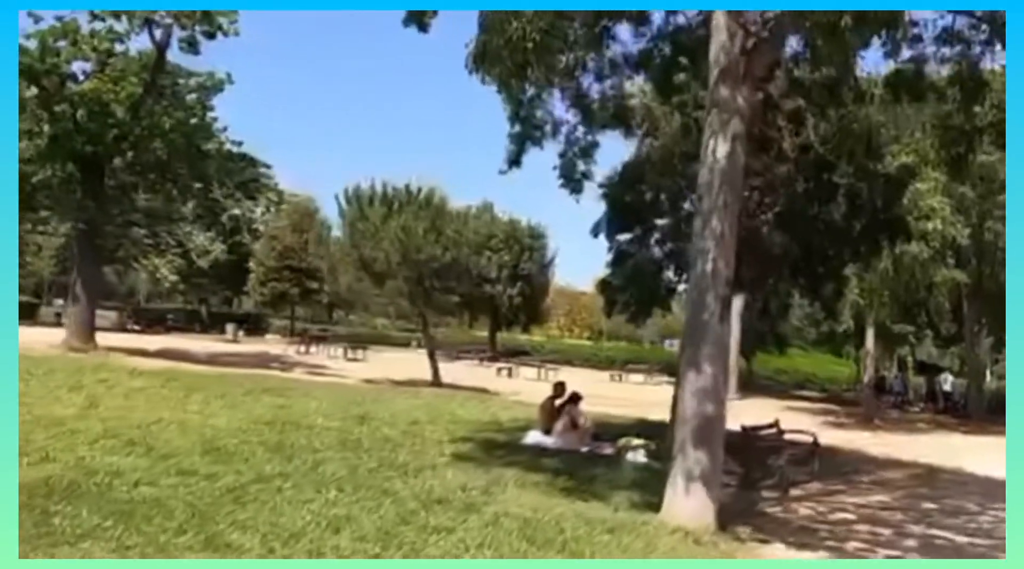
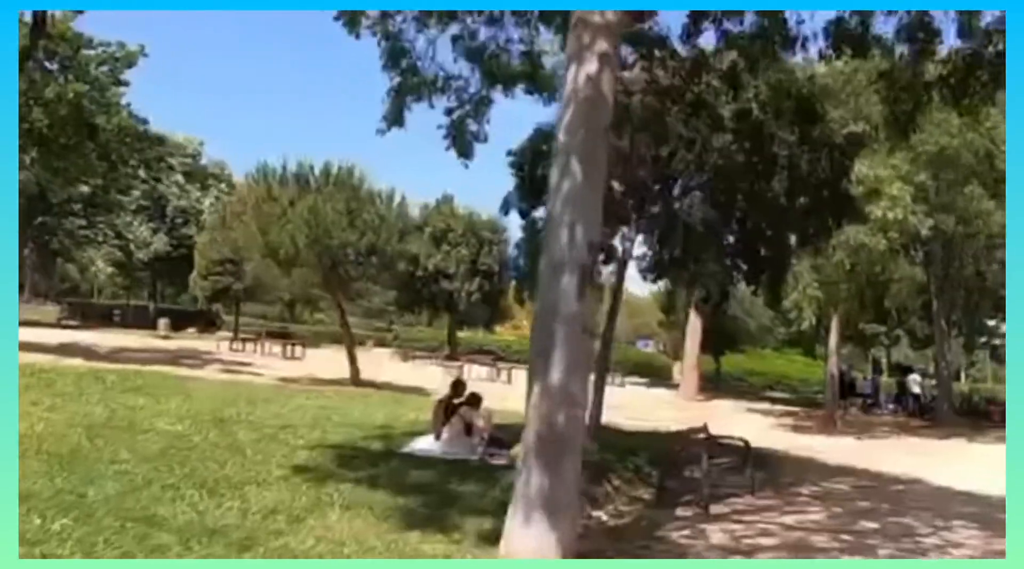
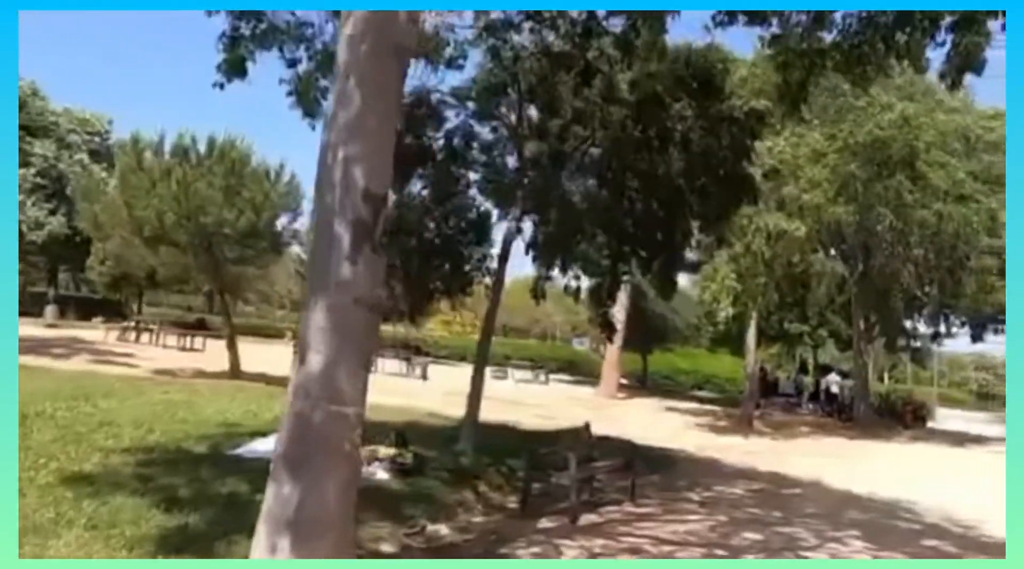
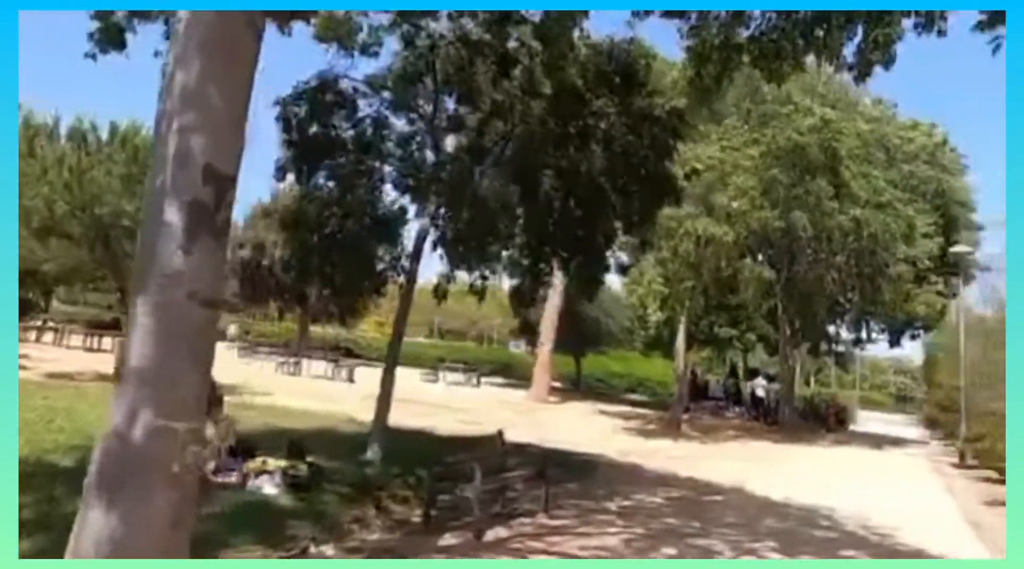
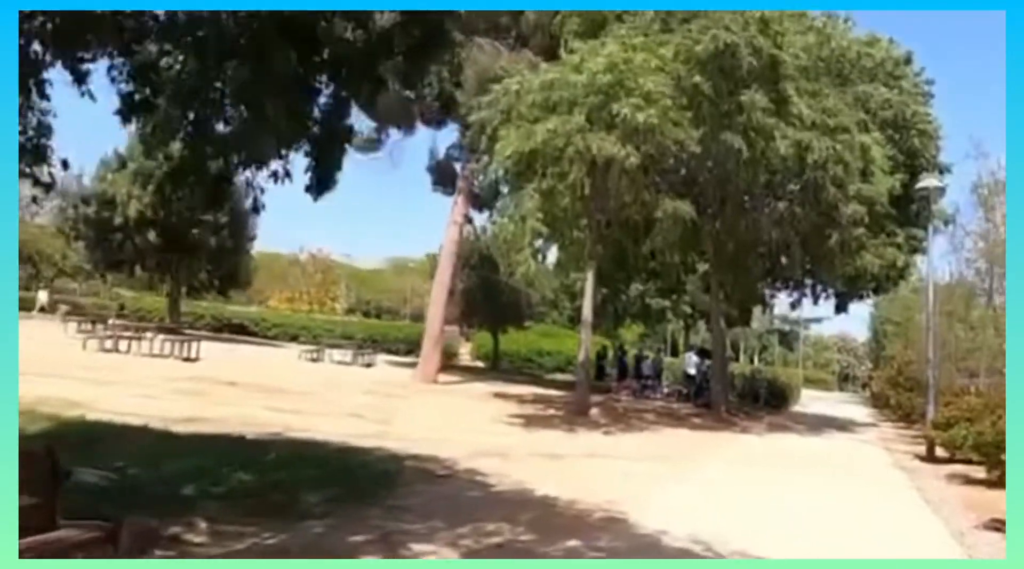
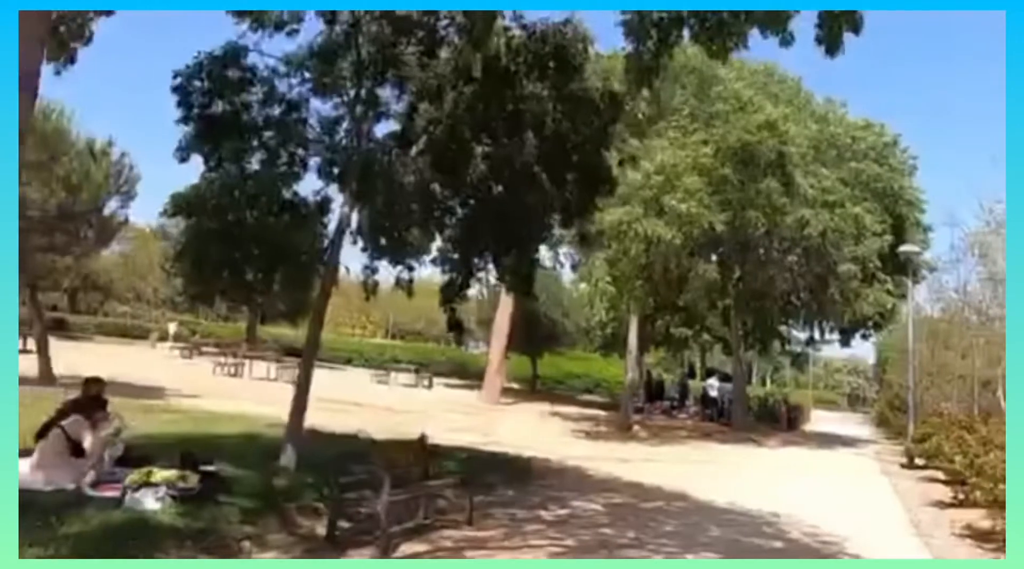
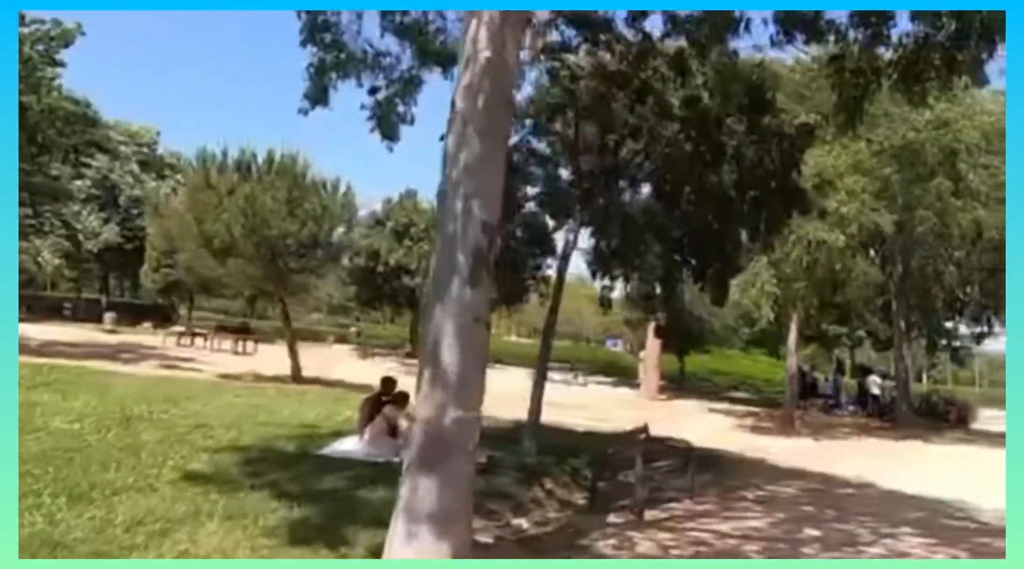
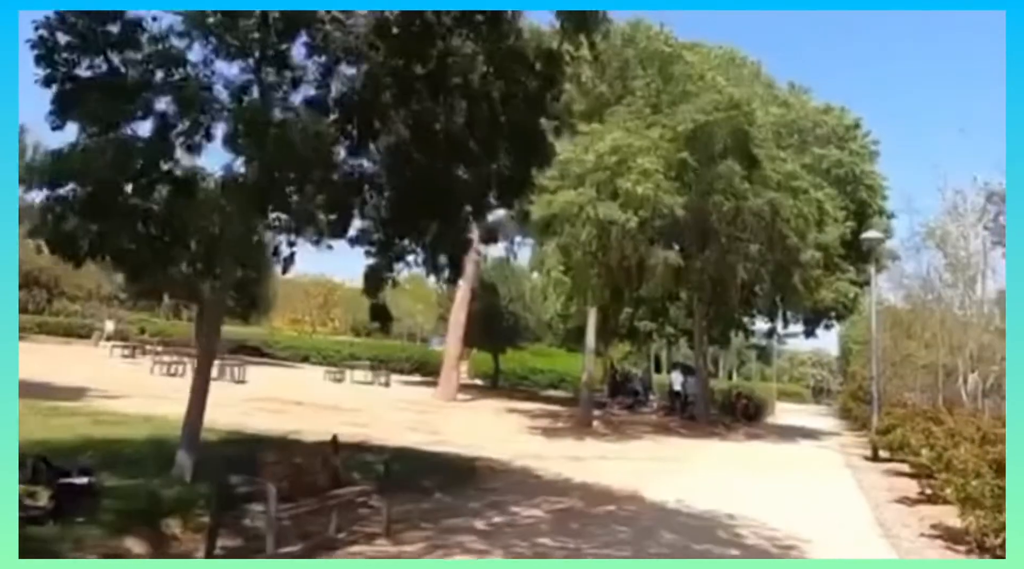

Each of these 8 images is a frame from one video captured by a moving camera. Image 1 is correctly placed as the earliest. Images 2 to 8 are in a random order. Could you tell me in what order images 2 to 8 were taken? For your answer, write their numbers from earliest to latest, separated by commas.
2, 7, 3, 4, 6, 8, 5
